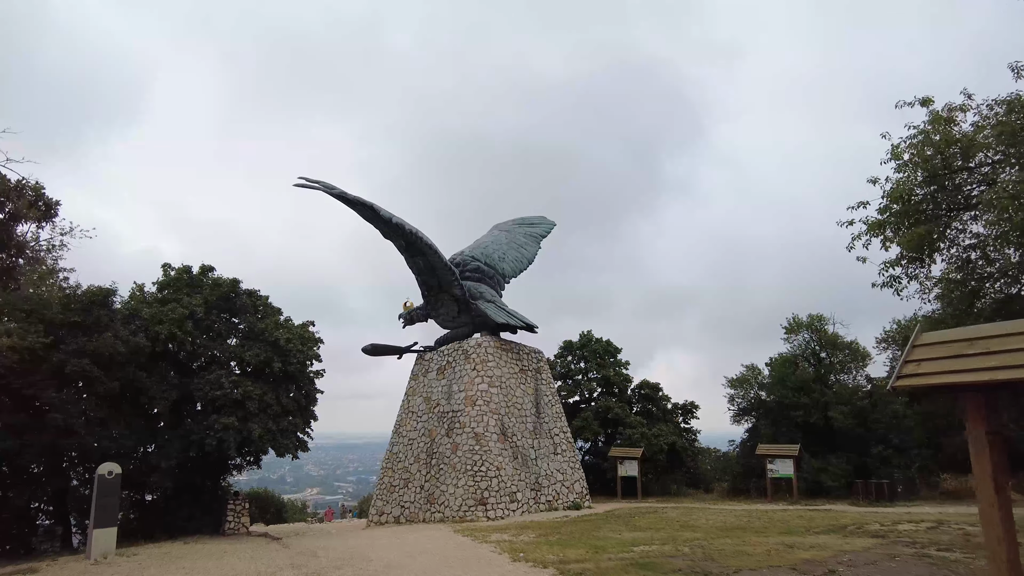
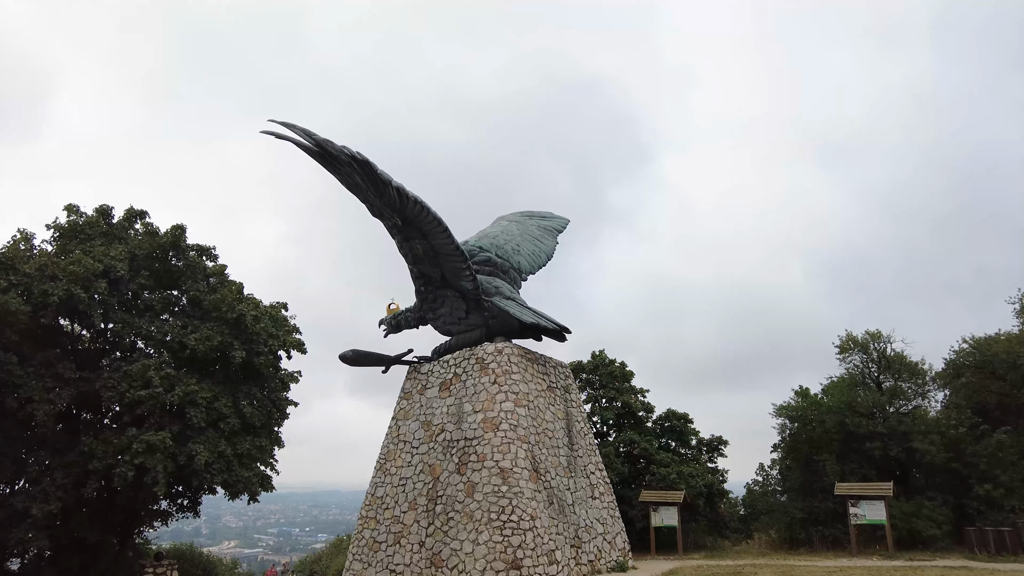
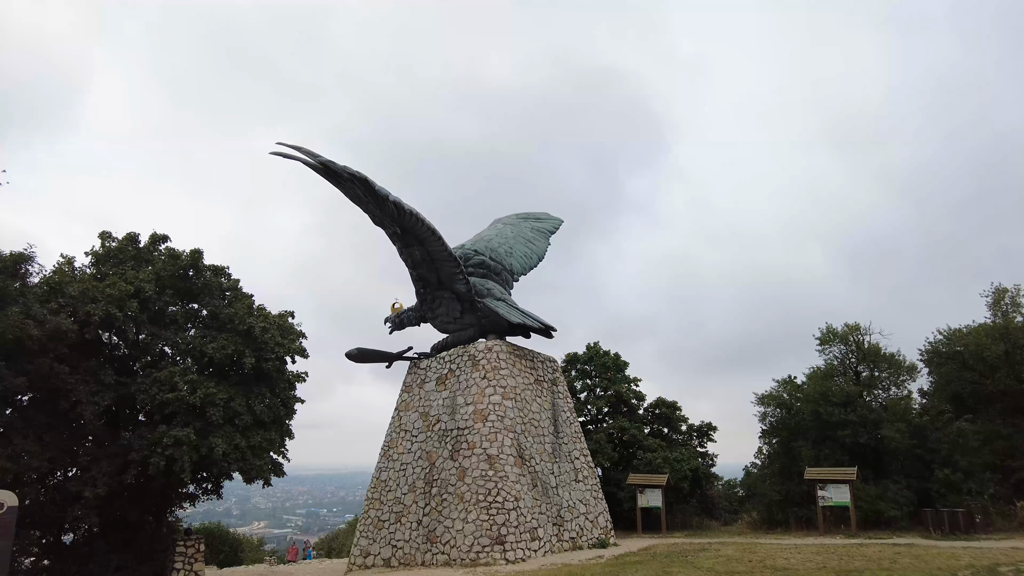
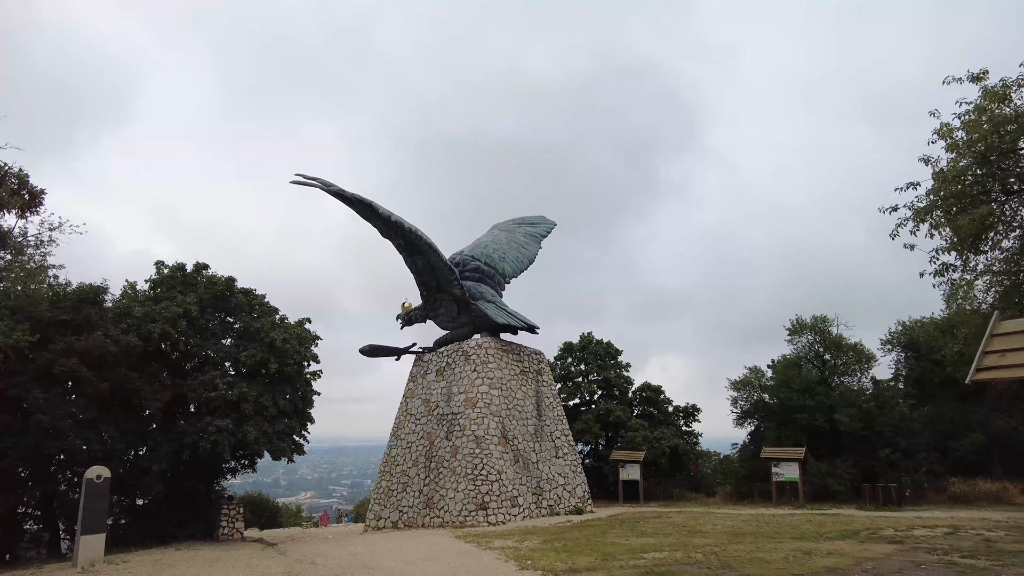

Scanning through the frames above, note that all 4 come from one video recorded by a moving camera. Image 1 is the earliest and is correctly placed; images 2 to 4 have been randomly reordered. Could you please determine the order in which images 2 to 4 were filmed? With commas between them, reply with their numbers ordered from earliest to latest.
4, 3, 2
